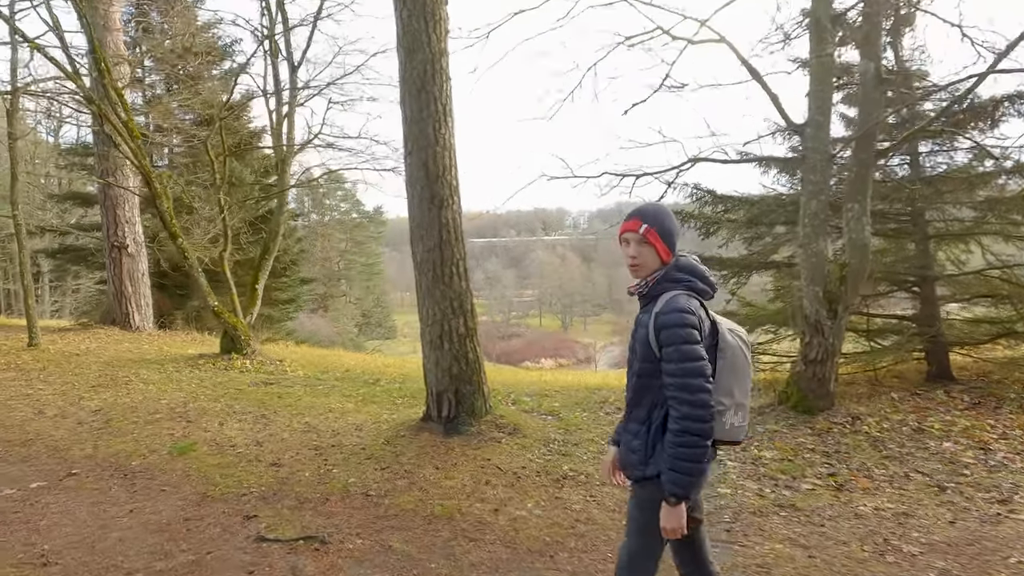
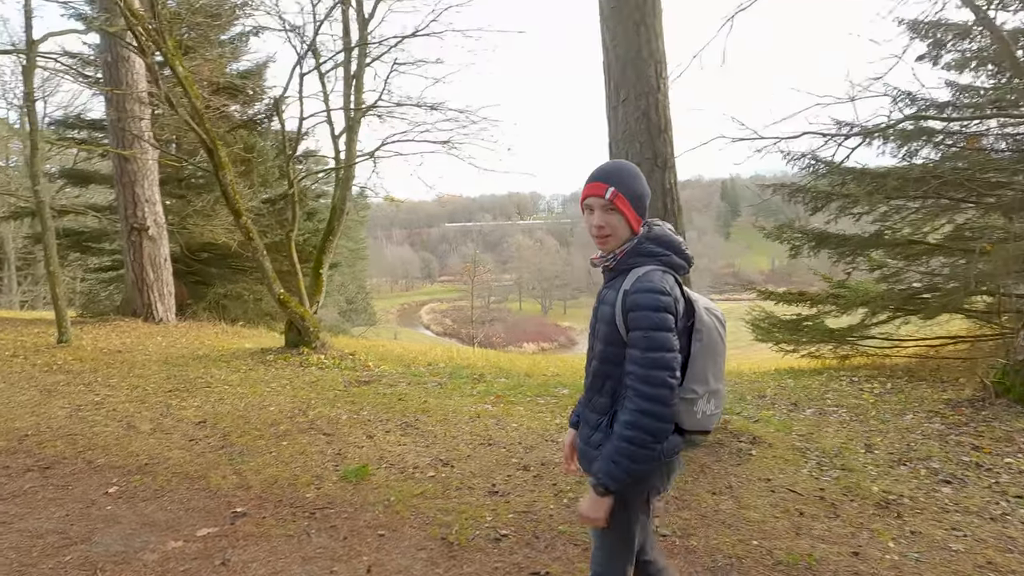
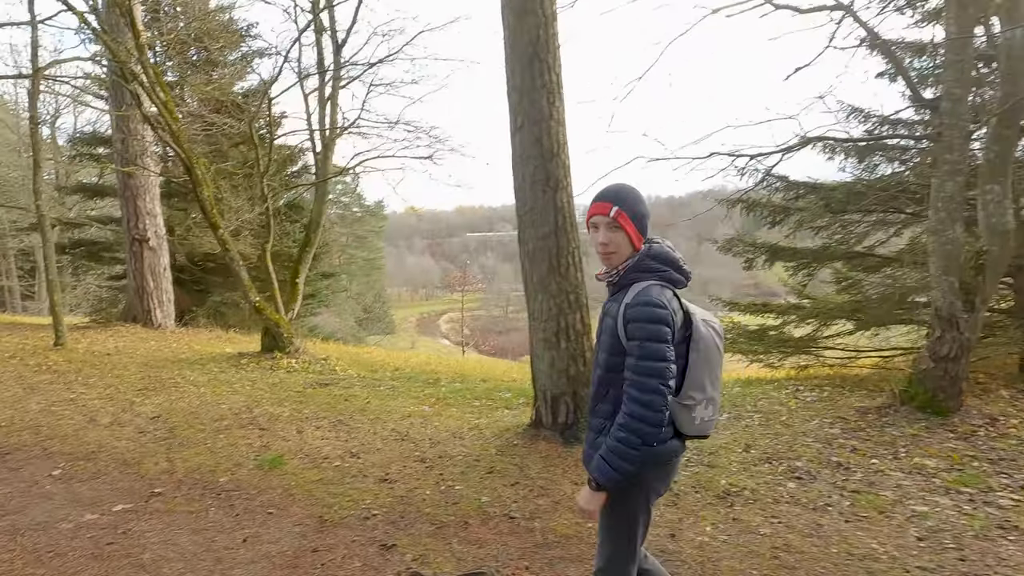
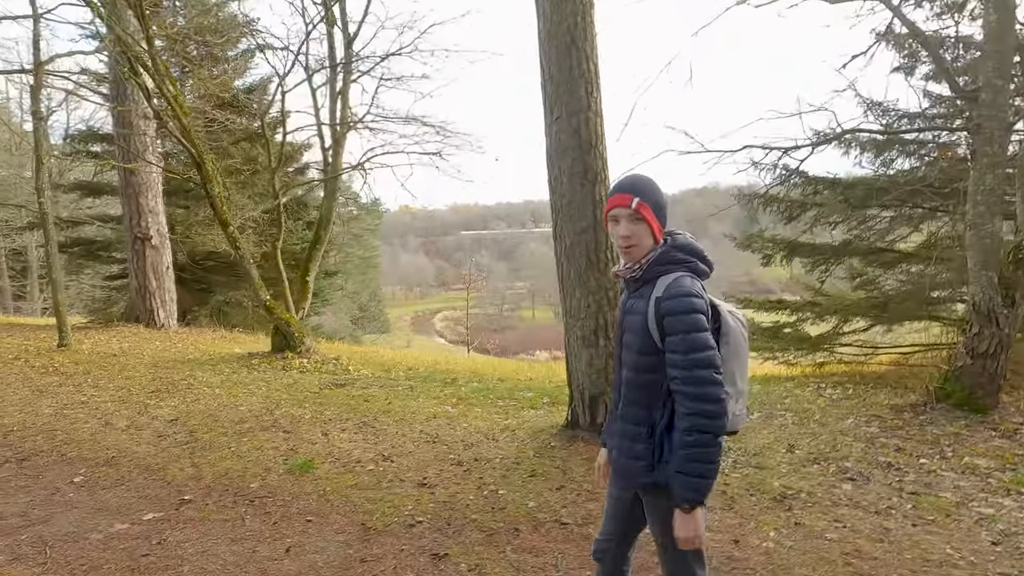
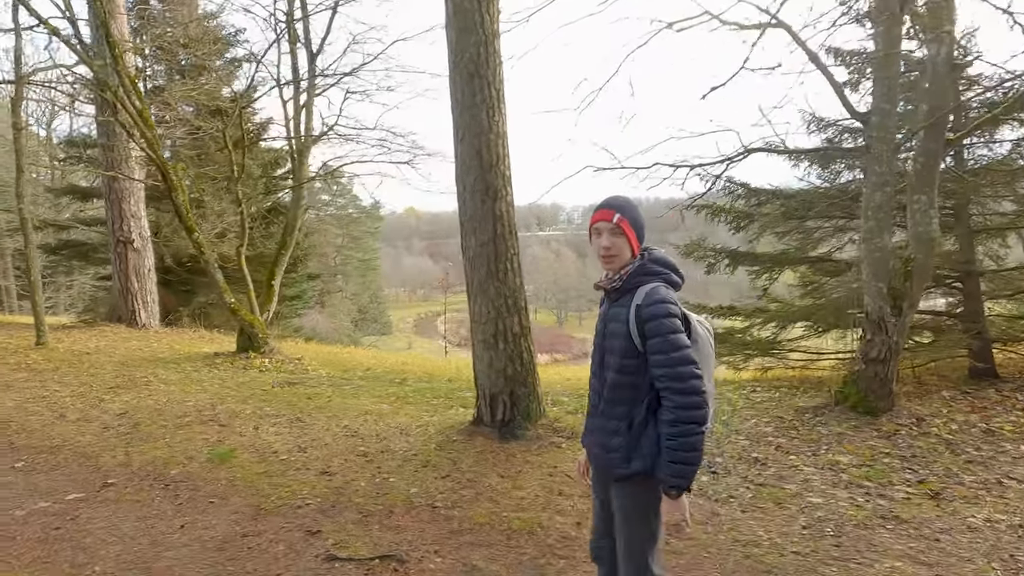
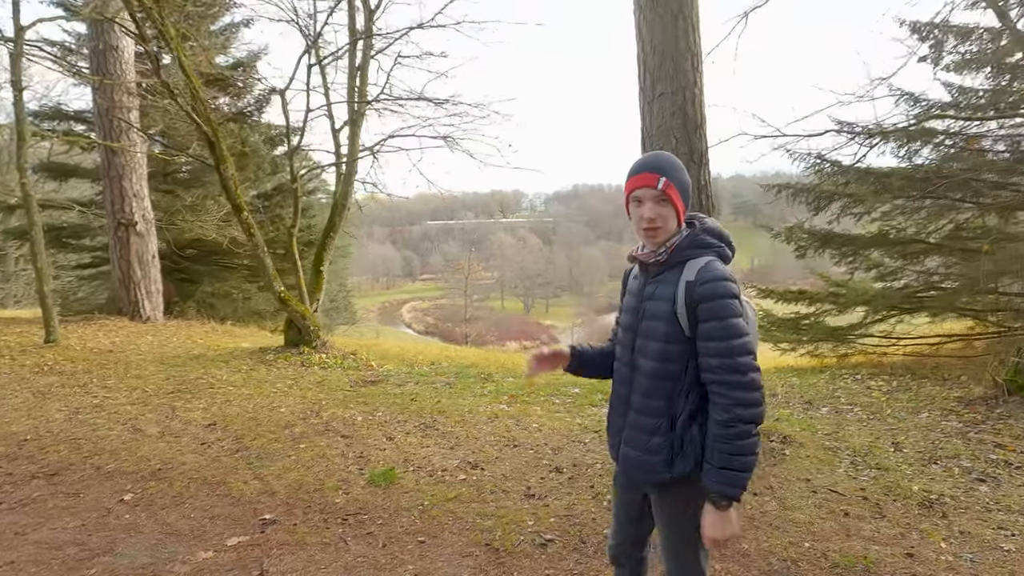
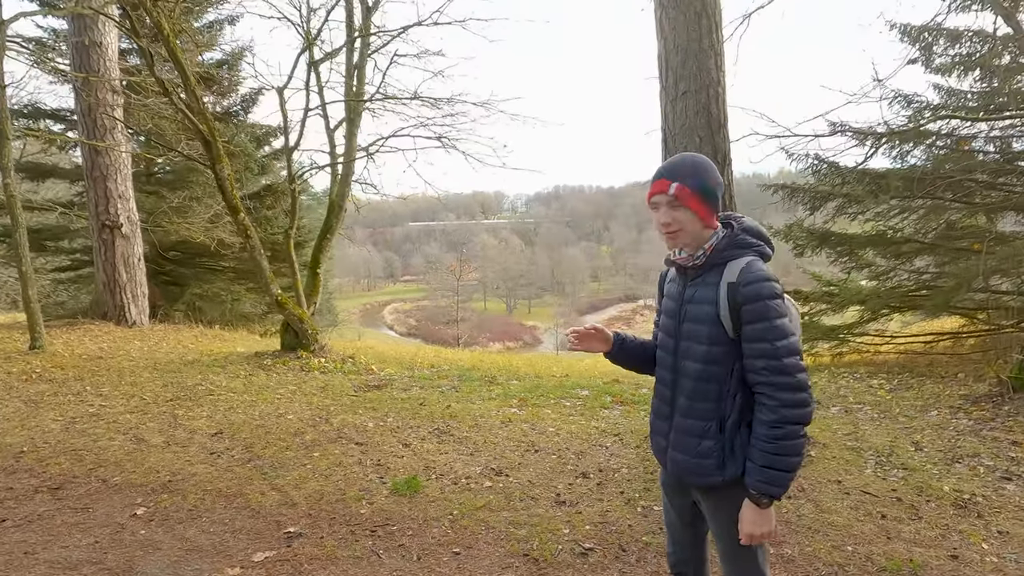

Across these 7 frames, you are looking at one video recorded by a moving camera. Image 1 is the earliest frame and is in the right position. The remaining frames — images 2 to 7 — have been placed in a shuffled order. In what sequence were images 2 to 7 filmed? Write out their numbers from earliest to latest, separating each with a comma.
5, 3, 4, 2, 6, 7
